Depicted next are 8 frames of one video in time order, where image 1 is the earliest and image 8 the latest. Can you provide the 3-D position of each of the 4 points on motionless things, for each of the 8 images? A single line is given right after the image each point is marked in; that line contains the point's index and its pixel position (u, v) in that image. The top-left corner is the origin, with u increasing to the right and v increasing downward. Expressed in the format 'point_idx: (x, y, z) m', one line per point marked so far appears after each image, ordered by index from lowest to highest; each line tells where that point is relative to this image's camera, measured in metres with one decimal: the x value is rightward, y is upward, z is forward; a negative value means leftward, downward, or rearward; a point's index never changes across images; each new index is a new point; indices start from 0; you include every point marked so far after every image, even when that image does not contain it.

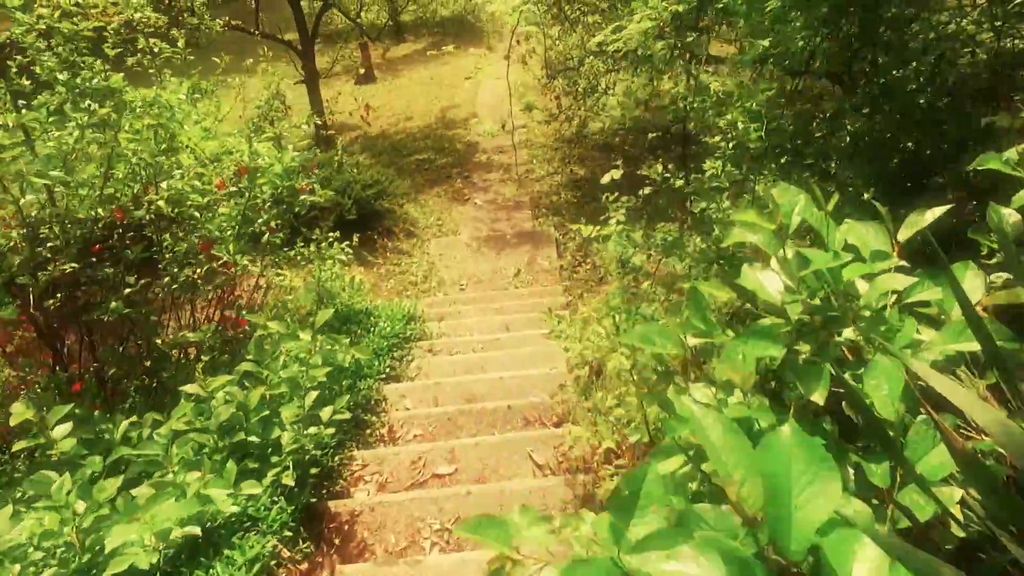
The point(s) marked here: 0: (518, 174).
0: (+0.1, +1.8, +10.4) m
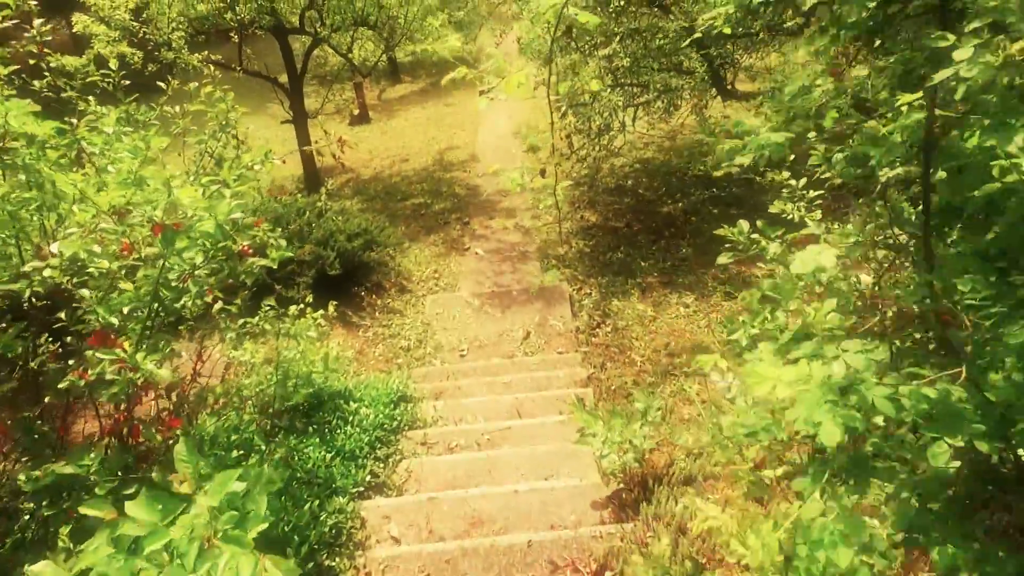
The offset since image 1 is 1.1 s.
0: (+0.2, +1.0, +9.4) m
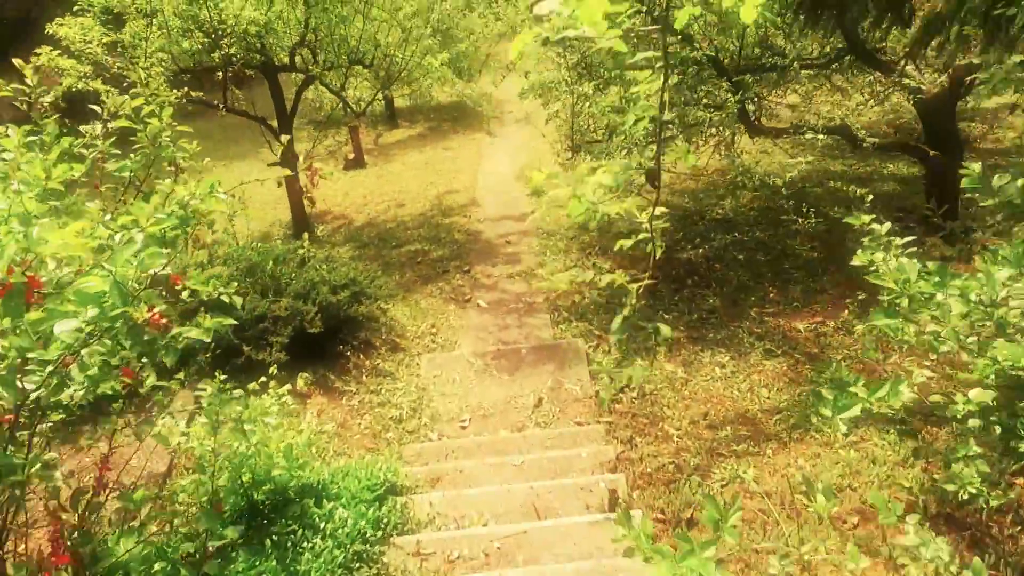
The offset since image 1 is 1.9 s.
0: (+0.2, +0.3, +8.6) m
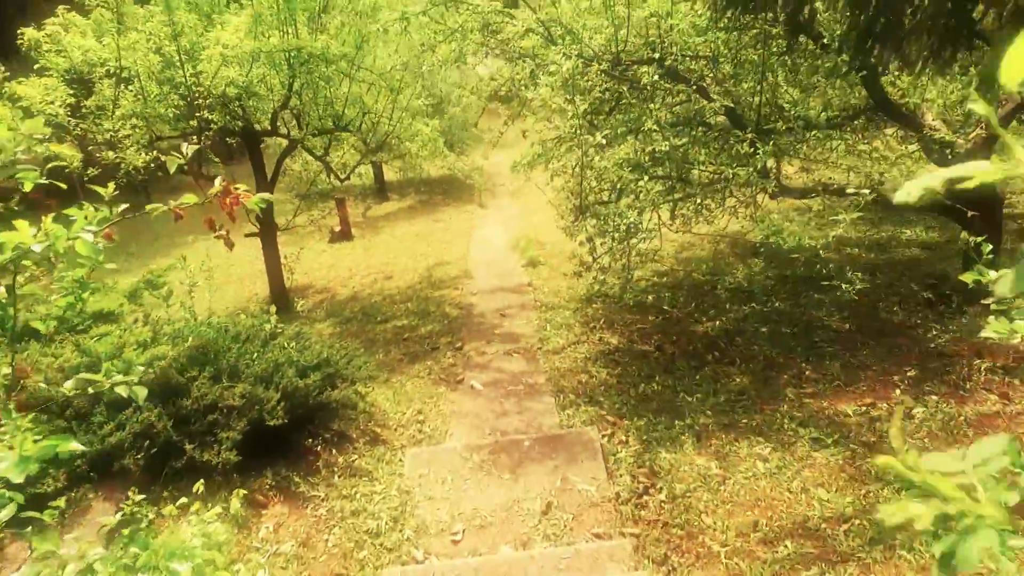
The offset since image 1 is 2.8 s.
0: (+0.2, -0.6, +7.8) m
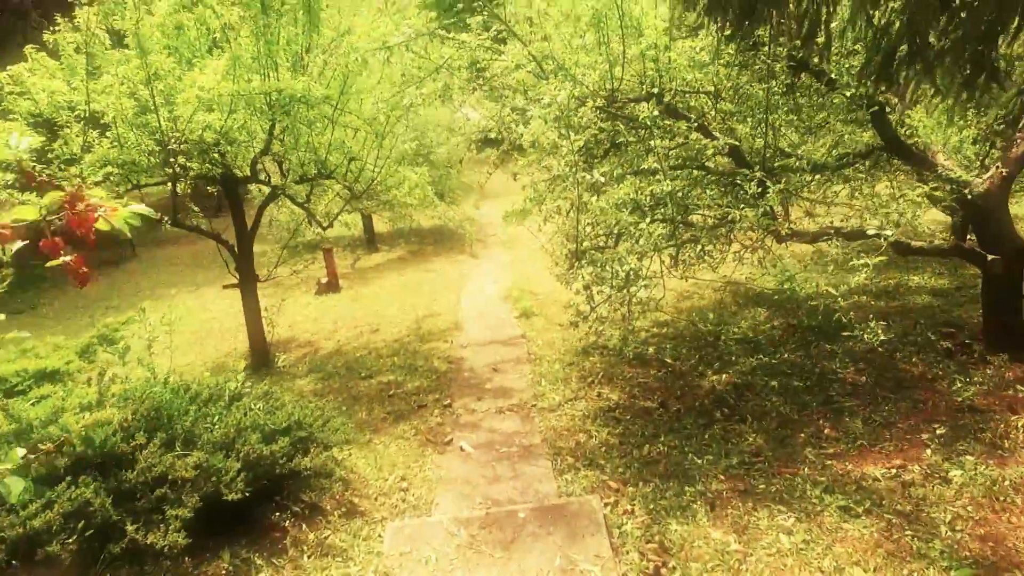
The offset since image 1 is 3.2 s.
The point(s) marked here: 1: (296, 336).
0: (+0.1, -1.2, +7.2) m
1: (-3.6, -0.8, +11.2) m
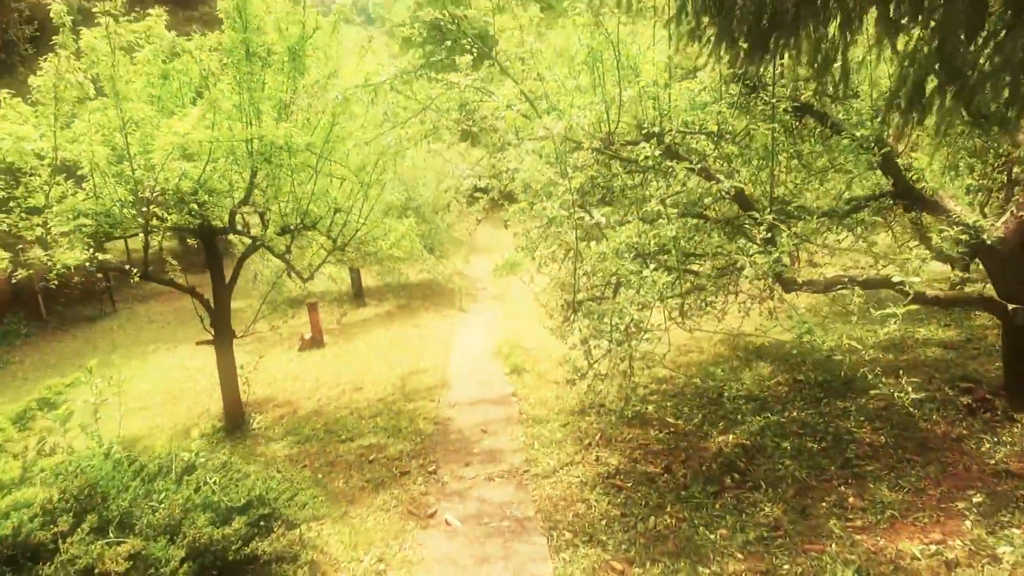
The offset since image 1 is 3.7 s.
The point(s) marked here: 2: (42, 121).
0: (0.0, -1.7, +6.7) m
1: (-3.7, -1.7, +10.6) m
2: (-5.4, +1.9, +7.7) m
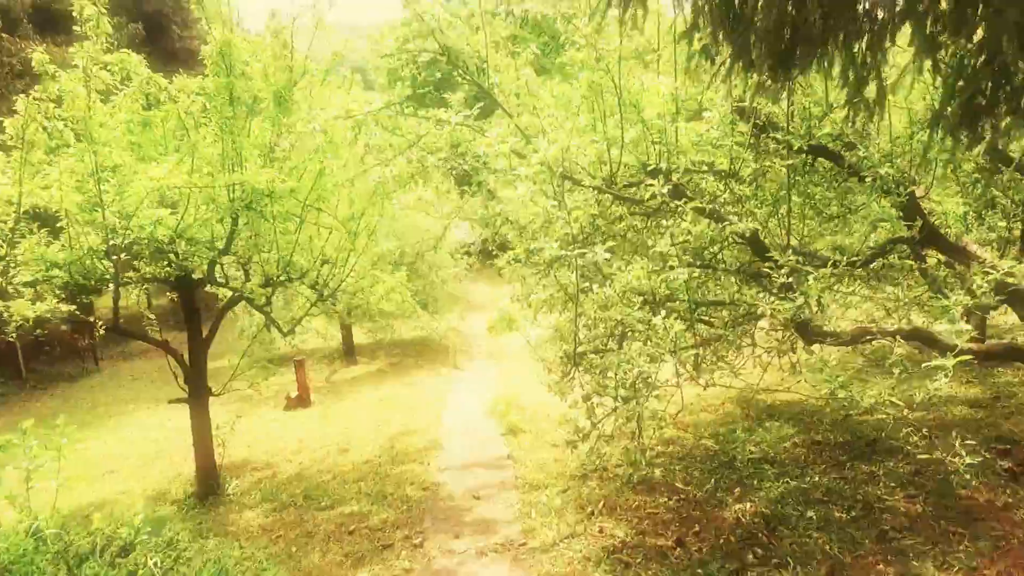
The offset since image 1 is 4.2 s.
0: (0.0, -2.2, +6.0) m
1: (-3.8, -2.5, +9.9) m
2: (-5.4, +1.3, +7.4) m
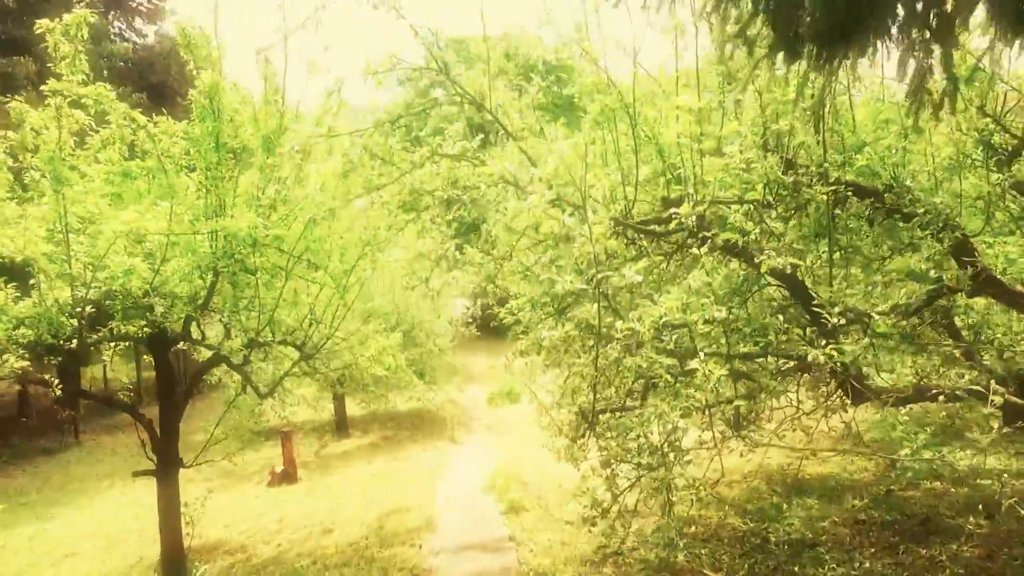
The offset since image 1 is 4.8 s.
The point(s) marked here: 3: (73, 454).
0: (0.0, -2.6, +5.1) m
1: (-3.8, -3.3, +8.9) m
2: (-5.4, +0.8, +6.8) m
3: (-11.1, -4.2, +17.0) m
